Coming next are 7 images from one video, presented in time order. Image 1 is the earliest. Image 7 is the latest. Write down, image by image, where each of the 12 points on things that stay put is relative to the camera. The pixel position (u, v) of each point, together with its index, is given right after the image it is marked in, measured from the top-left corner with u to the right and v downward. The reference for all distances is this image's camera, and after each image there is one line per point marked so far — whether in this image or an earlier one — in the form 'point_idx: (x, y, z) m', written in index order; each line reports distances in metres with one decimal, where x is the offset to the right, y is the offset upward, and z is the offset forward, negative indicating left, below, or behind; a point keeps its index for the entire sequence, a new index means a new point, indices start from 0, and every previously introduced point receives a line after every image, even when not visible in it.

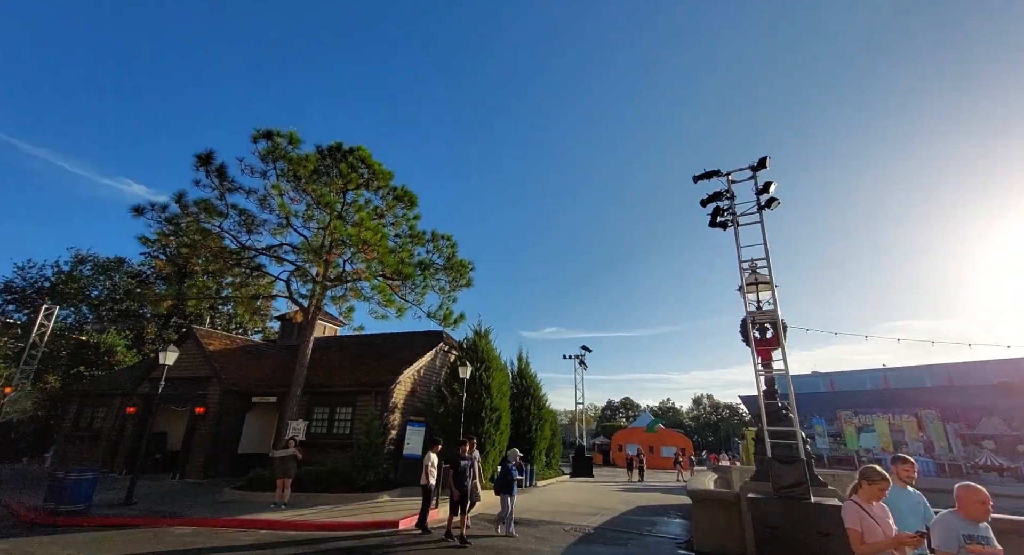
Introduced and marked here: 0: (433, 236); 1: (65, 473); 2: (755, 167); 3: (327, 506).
0: (-2.6, +1.4, +15.3) m
1: (-9.4, -4.1, +9.5) m
2: (+4.5, +2.0, +8.3) m
3: (-4.3, -5.3, +10.4) m
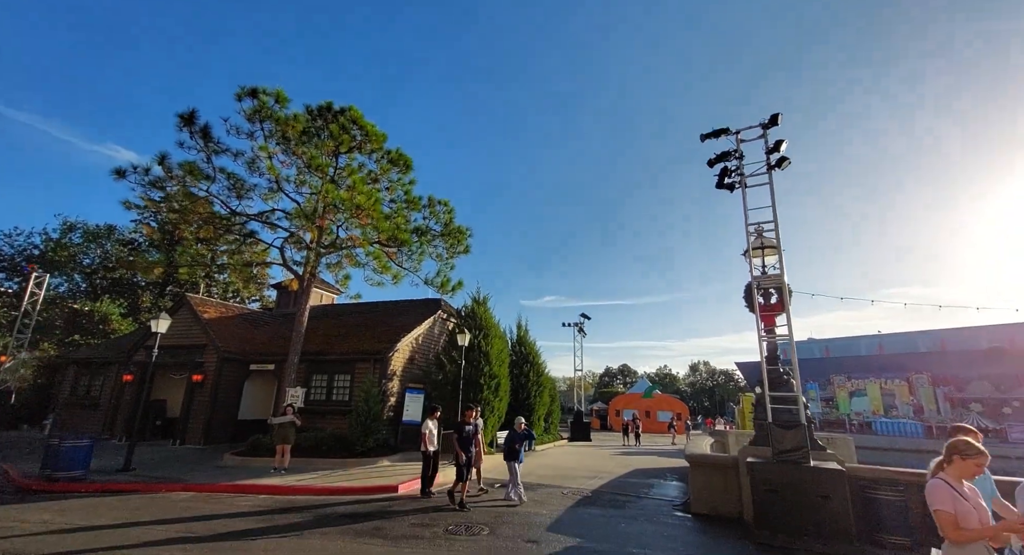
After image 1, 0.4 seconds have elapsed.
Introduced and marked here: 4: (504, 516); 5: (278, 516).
0: (-2.7, +2.5, +14.9) m
1: (-9.4, -3.4, +9.4) m
2: (+4.5, +2.7, +7.9) m
3: (-4.3, -4.5, +10.5) m
4: (-0.1, -3.8, +7.1) m
5: (-3.6, -3.7, +7.0) m
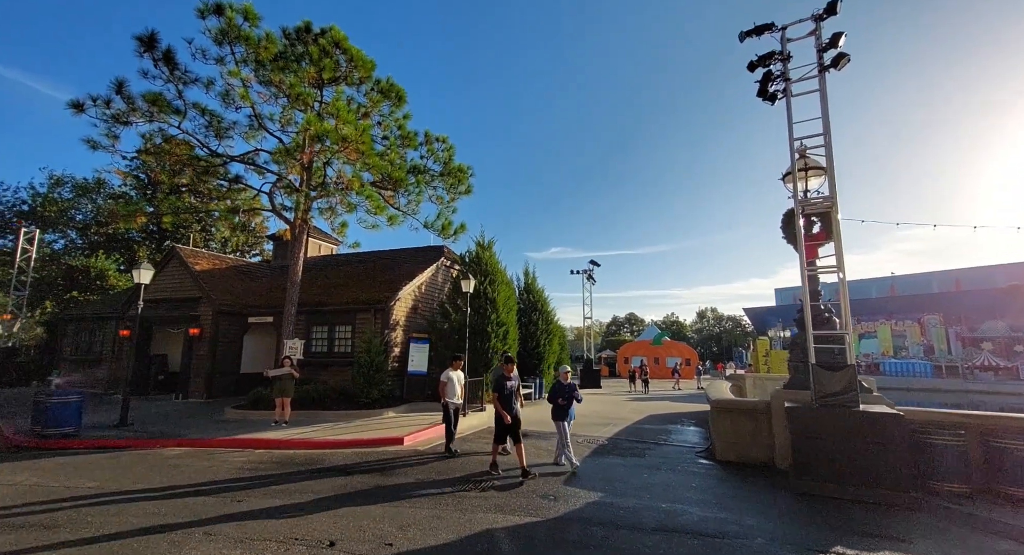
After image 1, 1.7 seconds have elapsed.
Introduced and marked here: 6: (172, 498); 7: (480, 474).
0: (-2.6, +4.2, +13.7) m
1: (-9.2, -2.4, +8.9) m
2: (+4.5, +3.8, +6.6) m
3: (-4.1, -3.2, +10.0) m
4: (+0.1, -2.8, +6.6) m
5: (-3.4, -2.8, +6.4) m
6: (-4.0, -2.6, +5.3) m
7: (-0.4, -2.8, +6.3) m
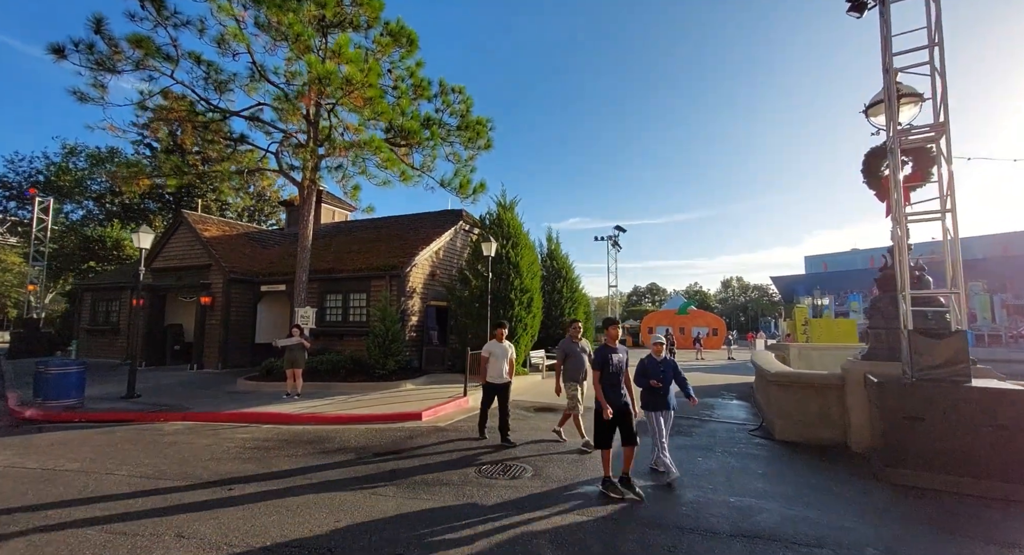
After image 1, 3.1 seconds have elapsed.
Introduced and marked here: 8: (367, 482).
0: (-1.9, +5.2, +12.5) m
1: (-8.7, -1.7, +8.4) m
2: (+4.8, +4.4, +5.2) m
3: (-3.5, -2.4, +9.4) m
4: (+0.5, -2.2, +5.7) m
5: (-3.0, -2.2, +5.7) m
6: (-3.6, -2.1, +4.6) m
7: (0.0, -2.2, +5.5) m
8: (-1.5, -2.1, +4.6) m
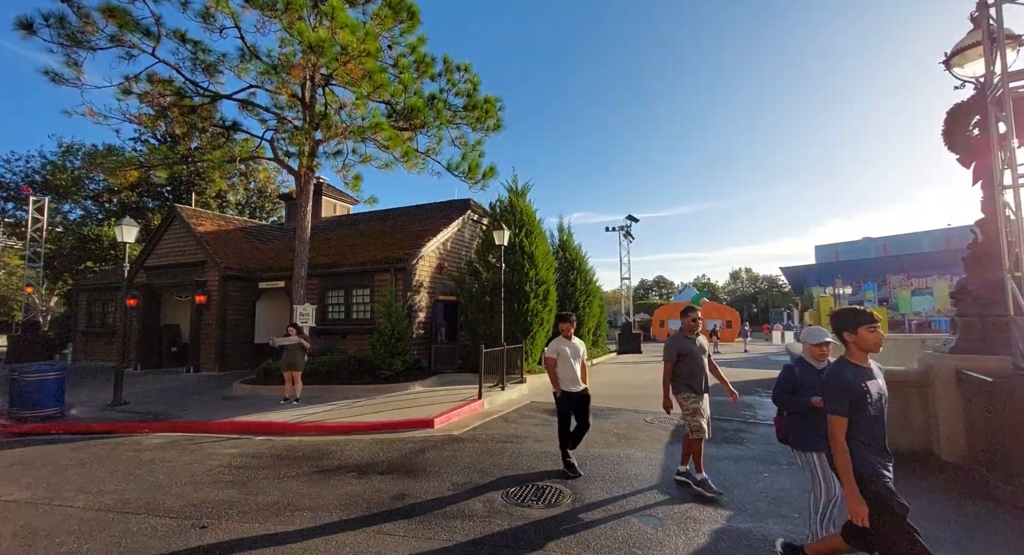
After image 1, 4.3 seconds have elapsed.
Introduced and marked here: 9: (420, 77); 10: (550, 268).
0: (-1.7, +5.4, +11.6) m
1: (-8.4, -1.6, +7.7) m
2: (+5.1, +4.6, +4.2) m
3: (-3.1, -2.3, +8.6) m
4: (+0.8, -2.1, +4.9) m
5: (-2.7, -2.1, +4.9) m
6: (-3.3, -2.0, +3.8) m
7: (+0.3, -2.1, +4.7) m
8: (-1.2, -2.0, +3.8) m
9: (-2.1, +4.7, +10.6) m
10: (+1.0, +0.3, +12.1) m
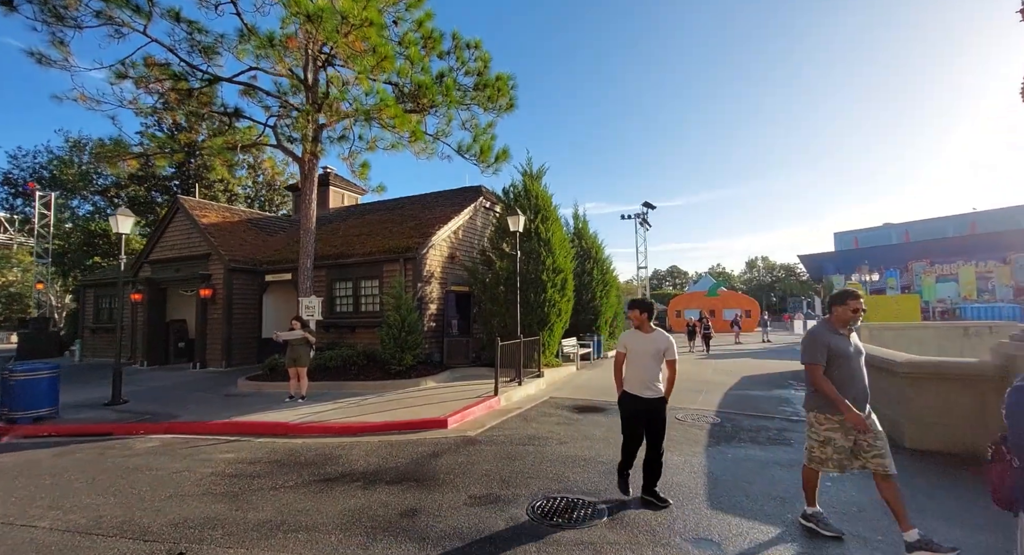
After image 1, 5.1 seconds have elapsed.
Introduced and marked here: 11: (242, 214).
0: (-1.4, +5.7, +10.9) m
1: (-8.1, -1.5, +7.3) m
2: (+5.2, +4.9, +3.4) m
3: (-2.8, -2.1, +8.1) m
4: (+1.1, -1.9, +4.2) m
5: (-2.5, -2.0, +4.4) m
6: (-3.1, -1.9, +3.3) m
7: (+0.5, -1.9, +4.1) m
8: (-1.0, -1.9, +3.2) m
9: (-1.8, +4.9, +9.9) m
10: (+1.4, +0.6, +11.5) m
11: (-9.1, +2.1, +15.3) m
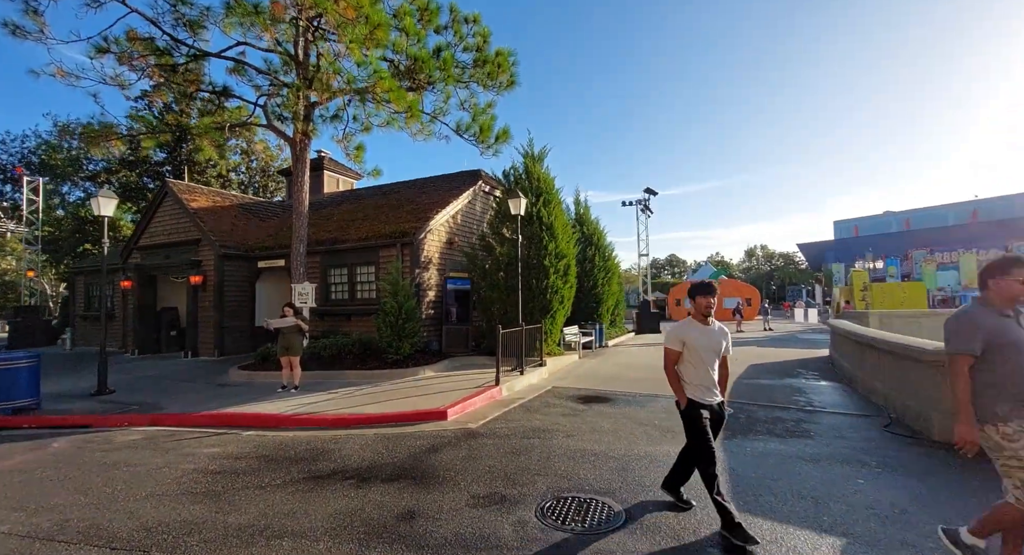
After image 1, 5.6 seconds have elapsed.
0: (-1.3, +6.0, +10.4) m
1: (-8.0, -1.3, +6.9) m
2: (+5.2, +5.0, +2.9) m
3: (-2.8, -1.9, +7.7) m
4: (+1.1, -1.7, +3.9) m
5: (-2.4, -1.8, +4.1) m
6: (-3.1, -1.8, +3.0) m
7: (+0.6, -1.7, +3.7) m
8: (-0.9, -1.7, +2.9) m
9: (-1.8, +5.2, +9.4) m
10: (+1.4, +0.9, +11.1) m
11: (-9.1, +2.6, +14.9) m
